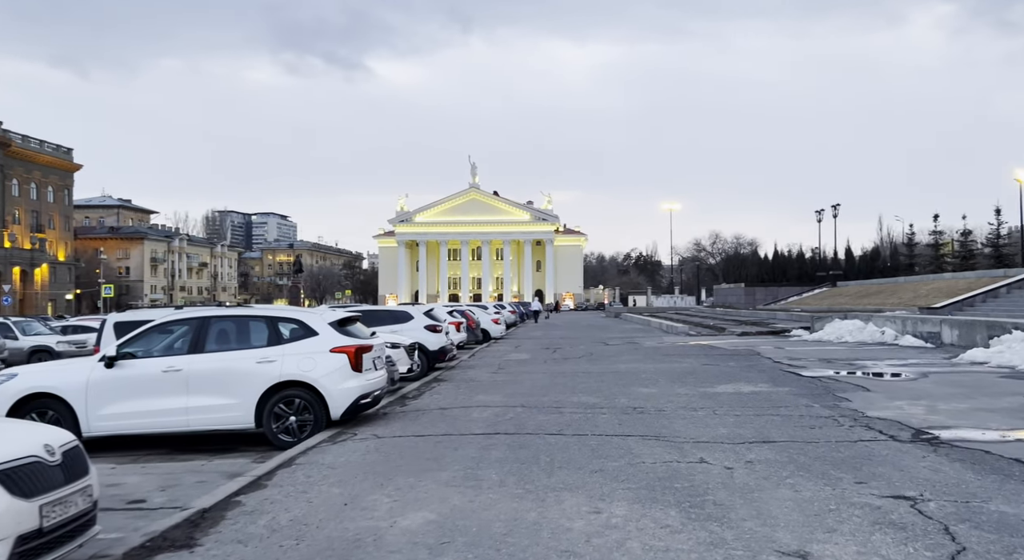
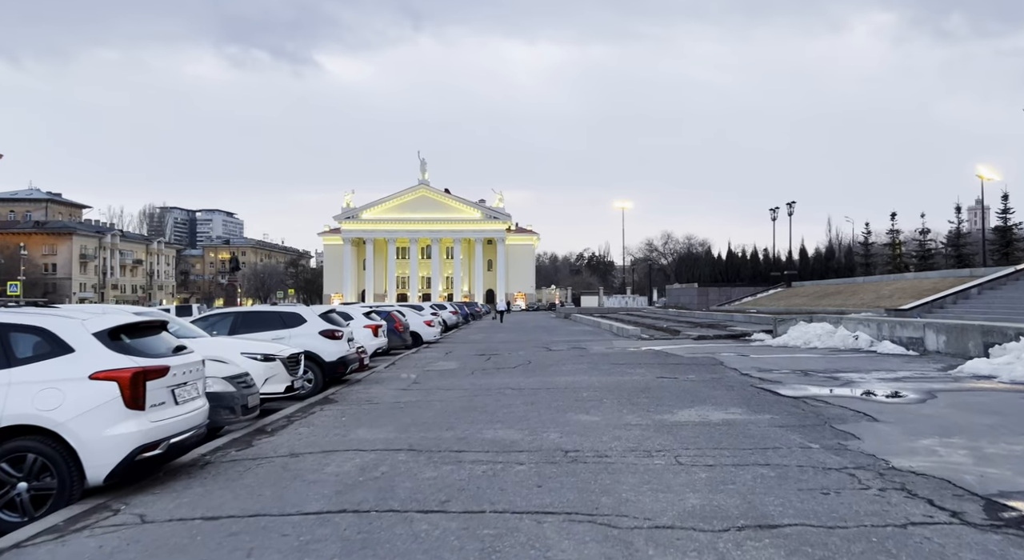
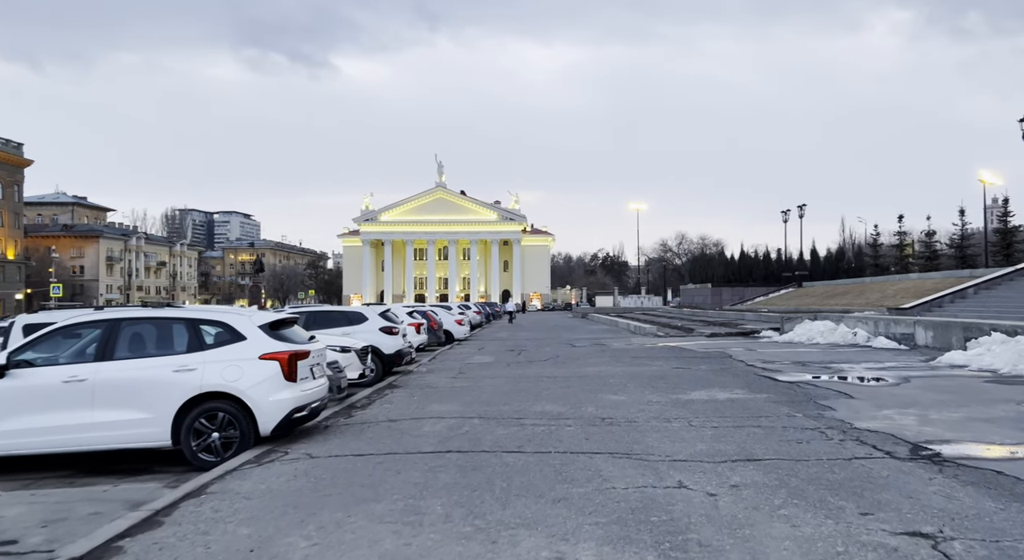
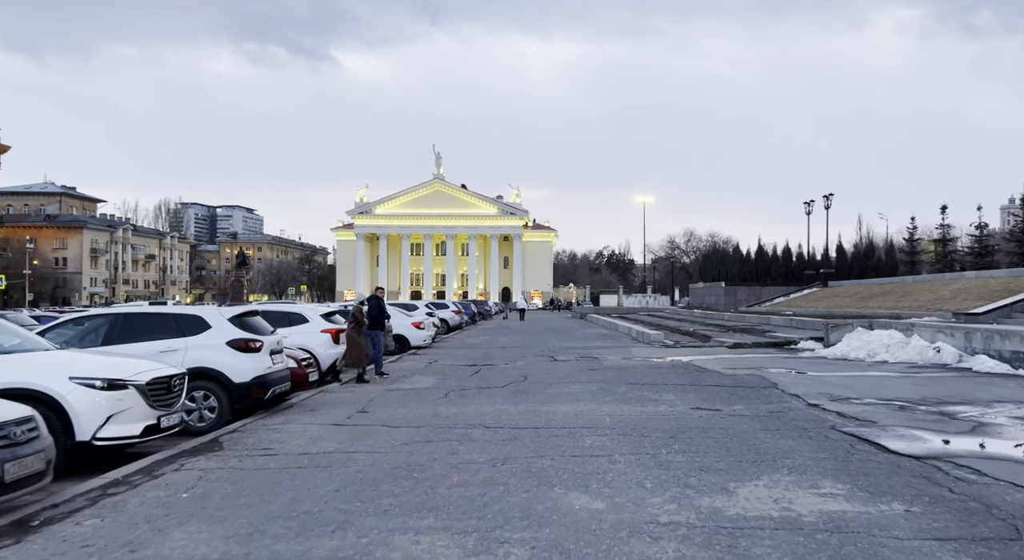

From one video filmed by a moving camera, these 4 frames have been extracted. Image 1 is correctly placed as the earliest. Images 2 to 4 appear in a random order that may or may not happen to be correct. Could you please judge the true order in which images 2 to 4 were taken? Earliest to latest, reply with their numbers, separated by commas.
3, 2, 4
